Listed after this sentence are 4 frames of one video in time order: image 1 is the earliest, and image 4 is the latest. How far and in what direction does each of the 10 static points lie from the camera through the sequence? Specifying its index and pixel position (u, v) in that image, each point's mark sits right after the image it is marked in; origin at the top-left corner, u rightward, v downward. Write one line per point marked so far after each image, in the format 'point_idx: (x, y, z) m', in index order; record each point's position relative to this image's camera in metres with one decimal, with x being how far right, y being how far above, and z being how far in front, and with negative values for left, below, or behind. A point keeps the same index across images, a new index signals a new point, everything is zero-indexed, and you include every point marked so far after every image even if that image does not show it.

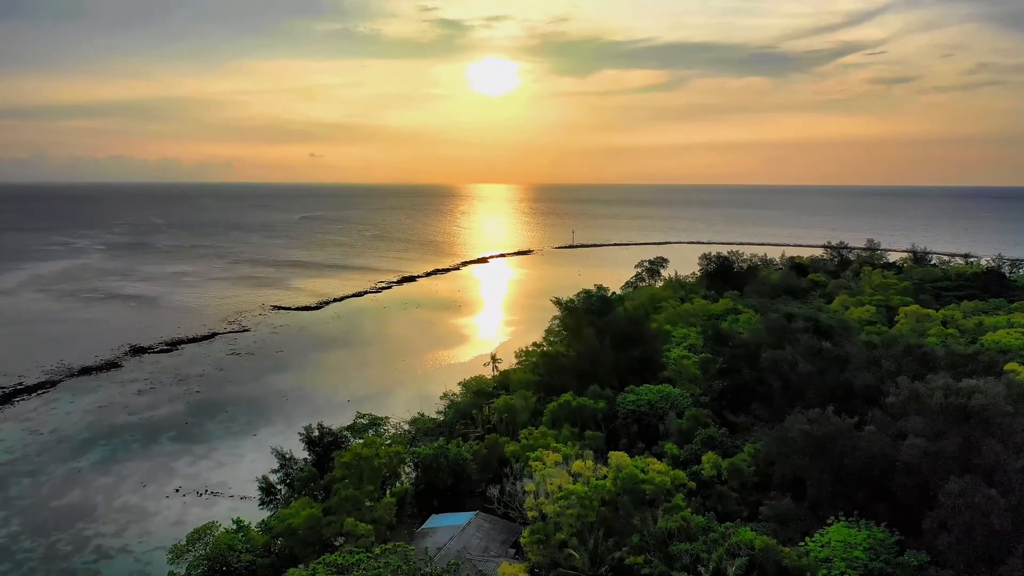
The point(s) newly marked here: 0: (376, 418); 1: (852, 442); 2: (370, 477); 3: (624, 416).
0: (-5.0, -4.8, +19.7) m
1: (+7.4, -3.3, +11.6) m
2: (-3.9, -5.1, +14.5) m
3: (+3.6, -4.2, +17.6) m
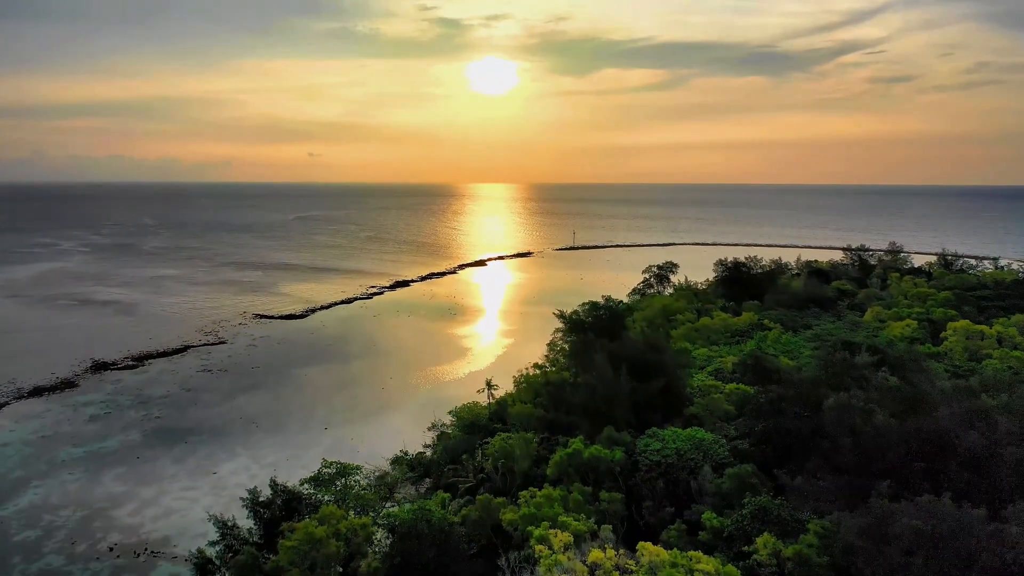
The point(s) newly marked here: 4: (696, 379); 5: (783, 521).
0: (-5.0, -5.4, +16.5) m
1: (+7.3, -4.0, +8.4) m
2: (-3.9, -5.8, +11.3) m
3: (+3.6, -4.8, +14.4) m
4: (+6.6, -3.3, +19.3) m
5: (+5.7, -4.9, +11.3) m
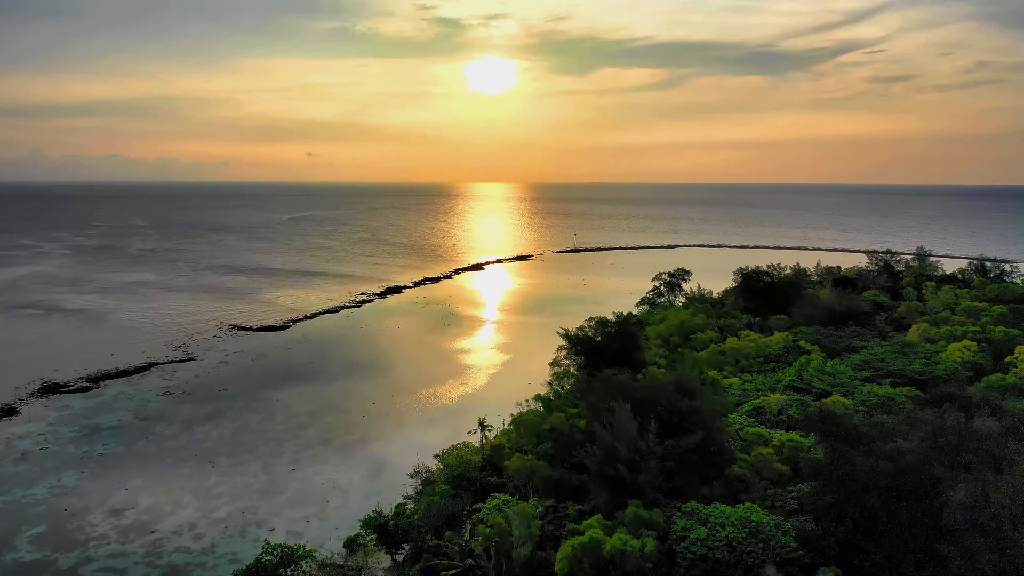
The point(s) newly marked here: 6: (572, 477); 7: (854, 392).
0: (-5.1, -6.2, +12.9) m
1: (+7.2, -4.7, +4.8) m
2: (-4.0, -6.5, +7.7) m
3: (+3.5, -5.5, +10.8) m
4: (+6.5, -4.0, +15.7) m
5: (+5.6, -5.6, +7.7) m
6: (+1.6, -5.0, +14.3) m
7: (+11.2, -3.3, +17.8) m
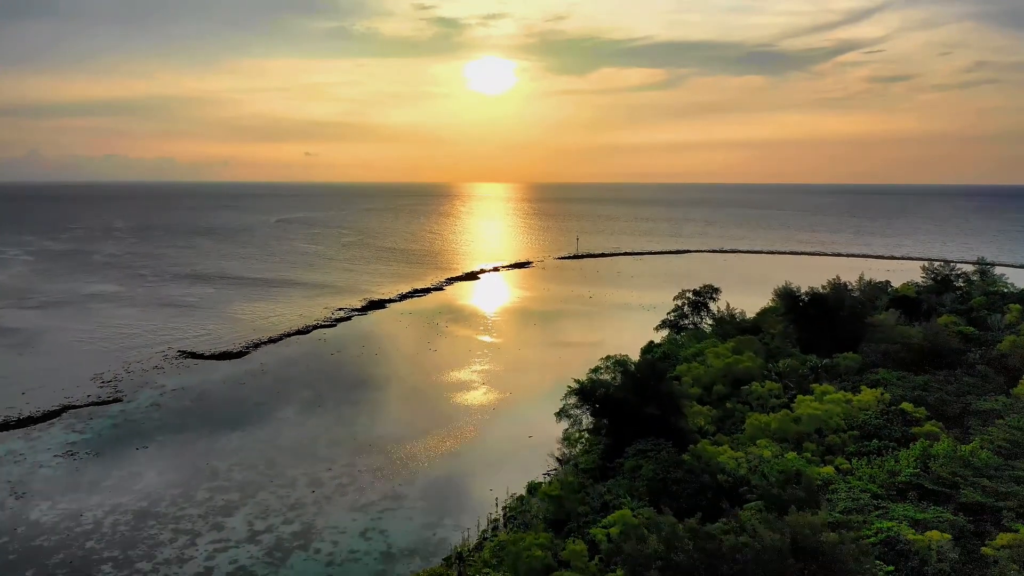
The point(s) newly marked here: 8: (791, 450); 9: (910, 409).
0: (-5.3, -7.5, +6.5) m
1: (+7.1, -6.1, -1.5) m
2: (-4.1, -7.9, +1.3) m
3: (+3.4, -6.9, +4.5) m
4: (+6.4, -5.3, +9.4) m
5: (+5.5, -7.0, +1.4) m
6: (+1.5, -6.3, +7.9) m
7: (+11.1, -4.6, +11.4) m
8: (+8.0, -4.6, +15.2) m
9: (+12.2, -3.8, +16.4) m
